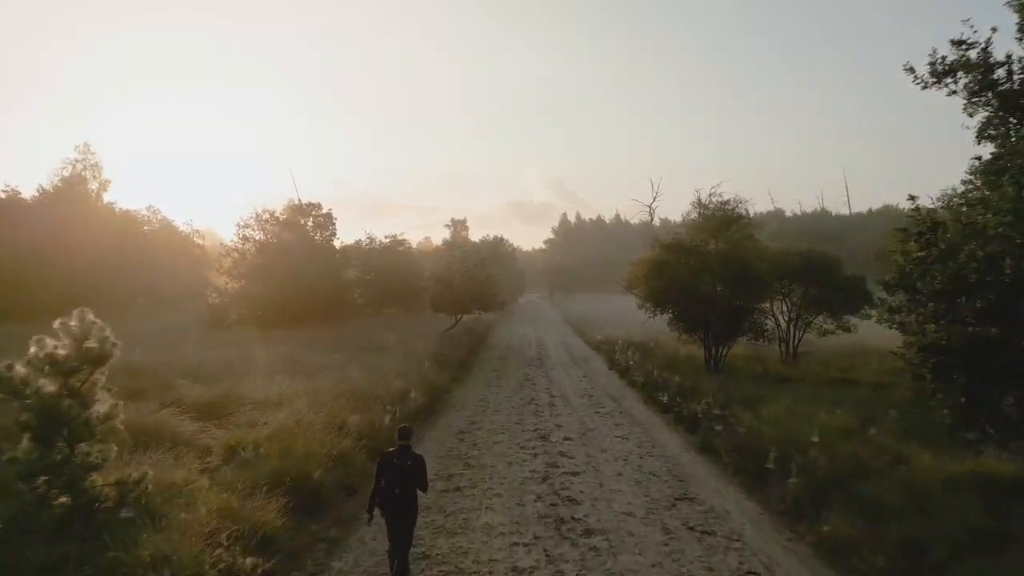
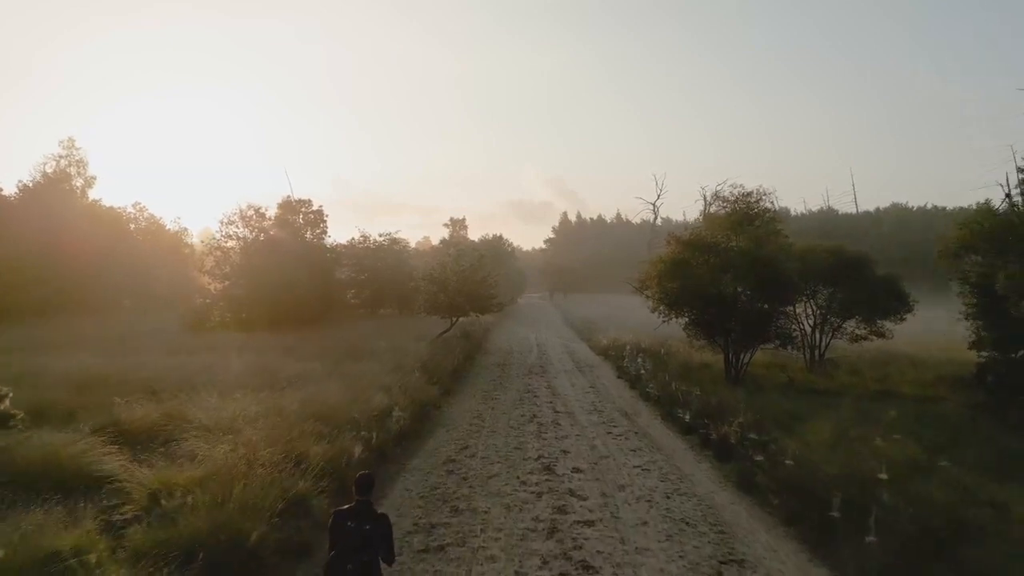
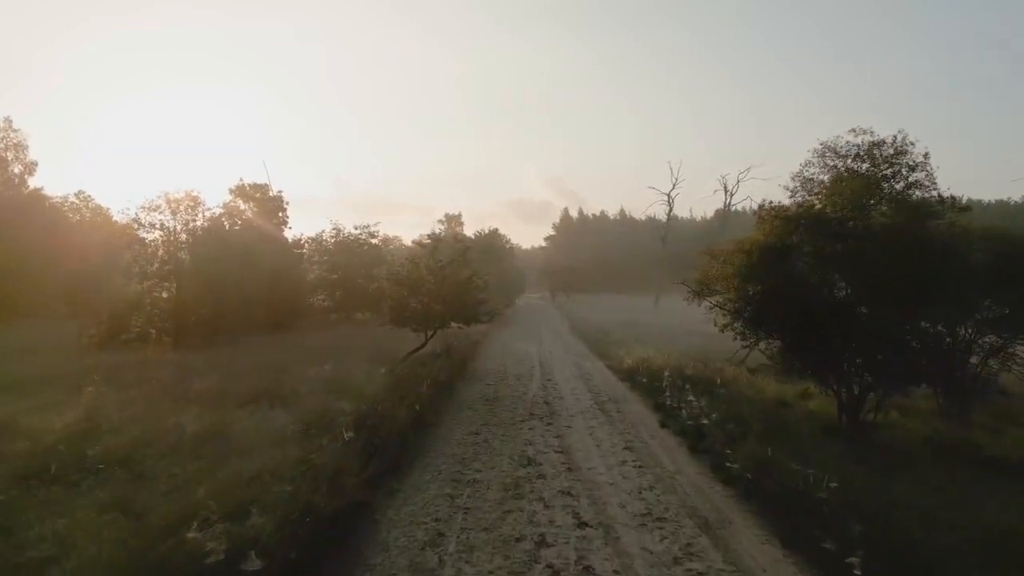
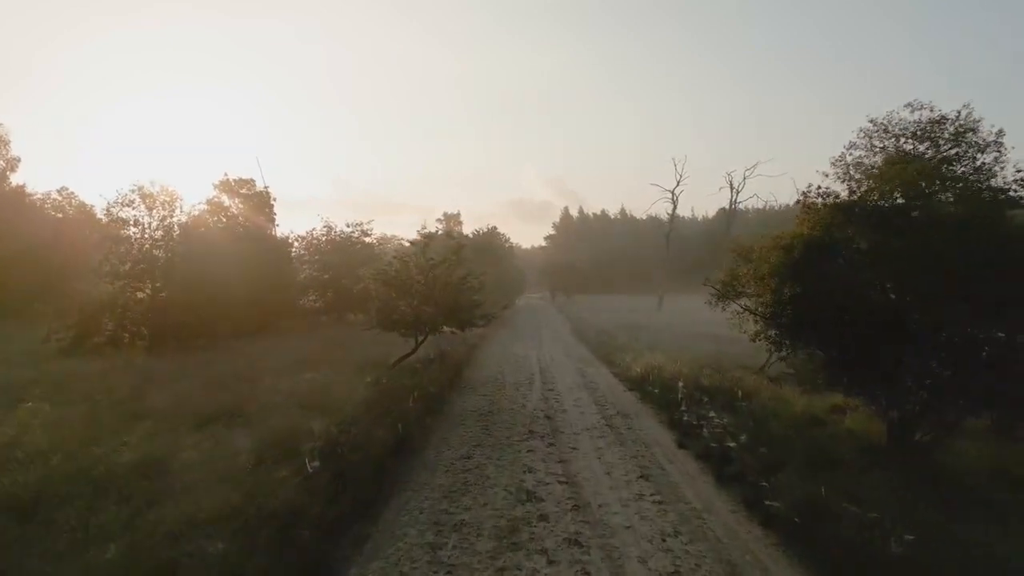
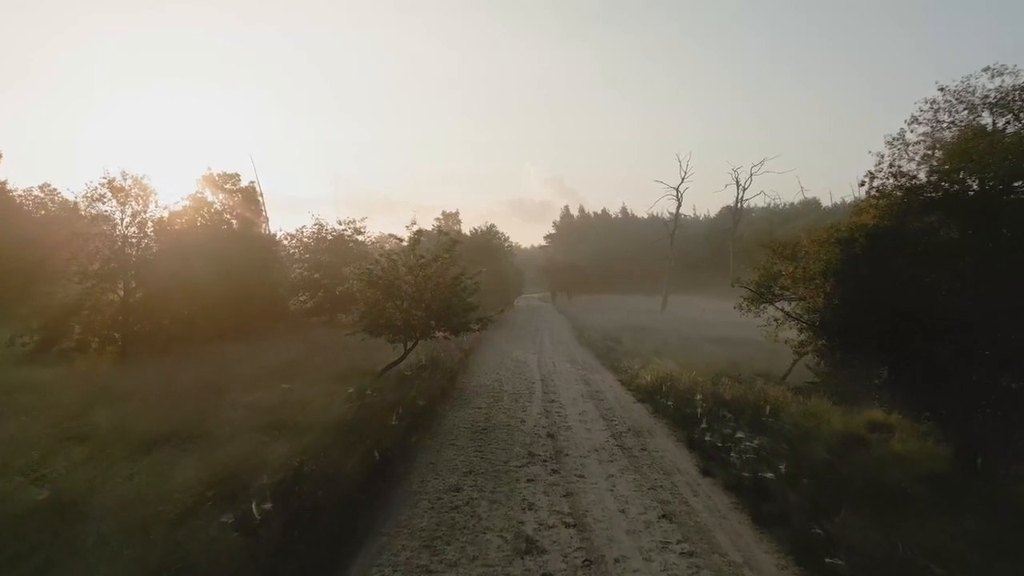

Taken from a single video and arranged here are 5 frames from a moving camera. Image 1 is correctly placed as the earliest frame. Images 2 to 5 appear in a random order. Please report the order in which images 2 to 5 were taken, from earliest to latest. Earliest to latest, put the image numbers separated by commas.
2, 3, 4, 5
